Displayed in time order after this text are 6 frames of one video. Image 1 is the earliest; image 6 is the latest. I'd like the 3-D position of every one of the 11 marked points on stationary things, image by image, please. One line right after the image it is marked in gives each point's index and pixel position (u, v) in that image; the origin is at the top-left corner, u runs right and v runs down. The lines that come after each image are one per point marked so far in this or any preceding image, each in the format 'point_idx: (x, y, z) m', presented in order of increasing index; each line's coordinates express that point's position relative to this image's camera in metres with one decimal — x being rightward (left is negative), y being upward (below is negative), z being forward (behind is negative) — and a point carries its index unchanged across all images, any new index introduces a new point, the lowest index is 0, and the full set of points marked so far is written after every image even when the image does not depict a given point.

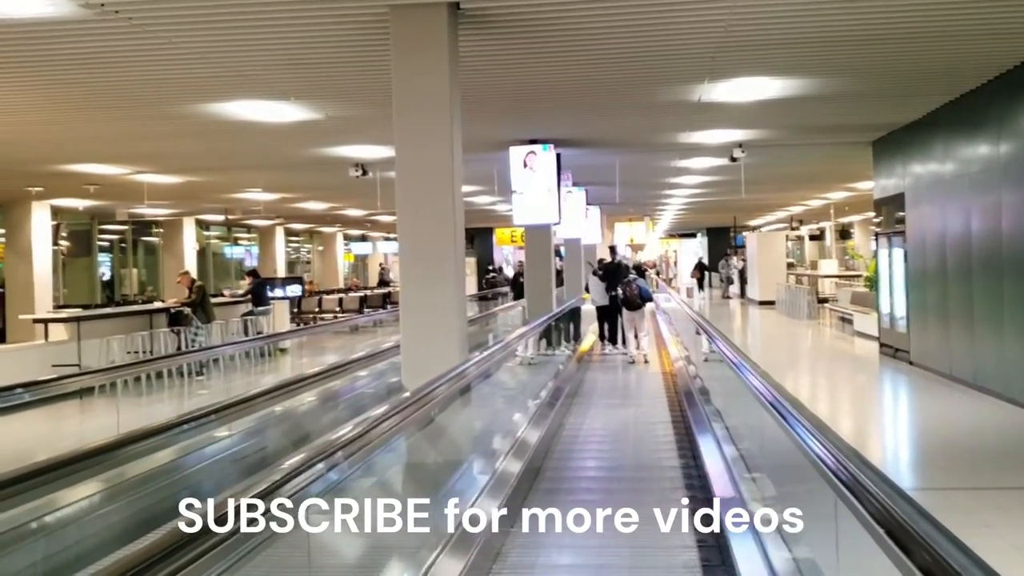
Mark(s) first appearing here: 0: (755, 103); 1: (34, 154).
0: (+2.2, +1.7, +7.4) m
1: (-5.0, +1.5, +8.3) m
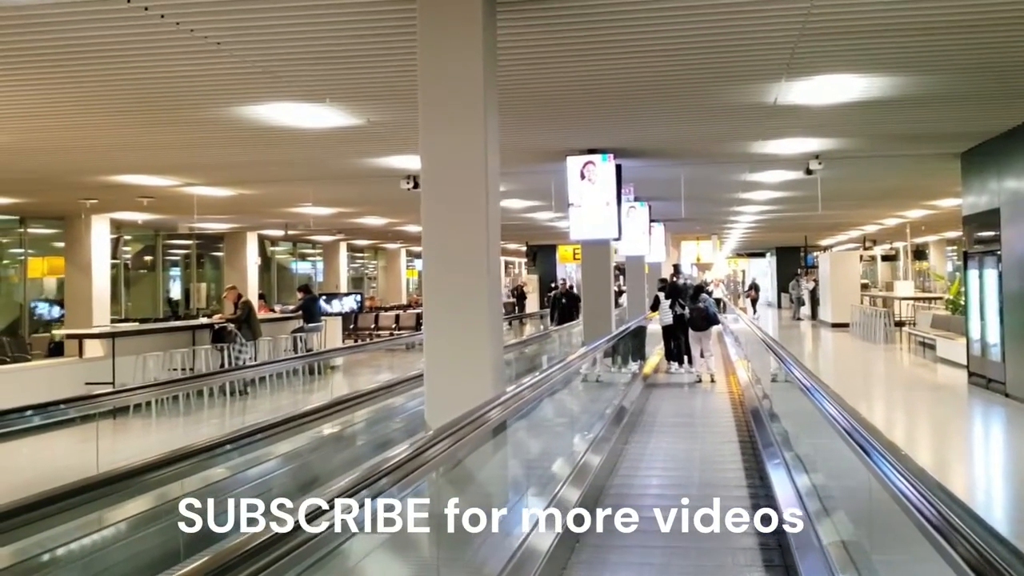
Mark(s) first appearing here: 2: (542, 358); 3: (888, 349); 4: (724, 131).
0: (+2.6, +1.5, +6.7) m
1: (-4.4, +1.3, +8.2) m
2: (+0.4, -1.0, +11.5) m
3: (+7.9, -1.3, +17.3) m
4: (+2.0, +1.5, +7.8) m
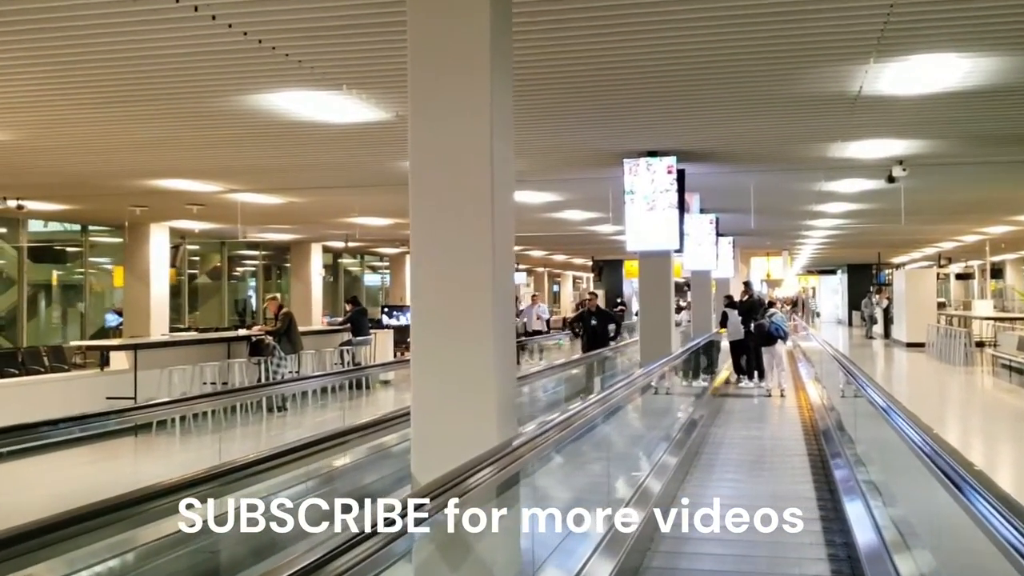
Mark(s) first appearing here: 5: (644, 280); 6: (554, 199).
0: (+3.0, +1.4, +5.9) m
1: (-3.9, +1.3, +8.0) m
2: (+1.1, -1.2, +10.9) m
3: (+9.0, -1.7, +16.0) m
4: (+2.5, +1.4, +7.1) m
5: (+1.7, +0.1, +10.3) m
6: (+0.6, +1.2, +11.3) m
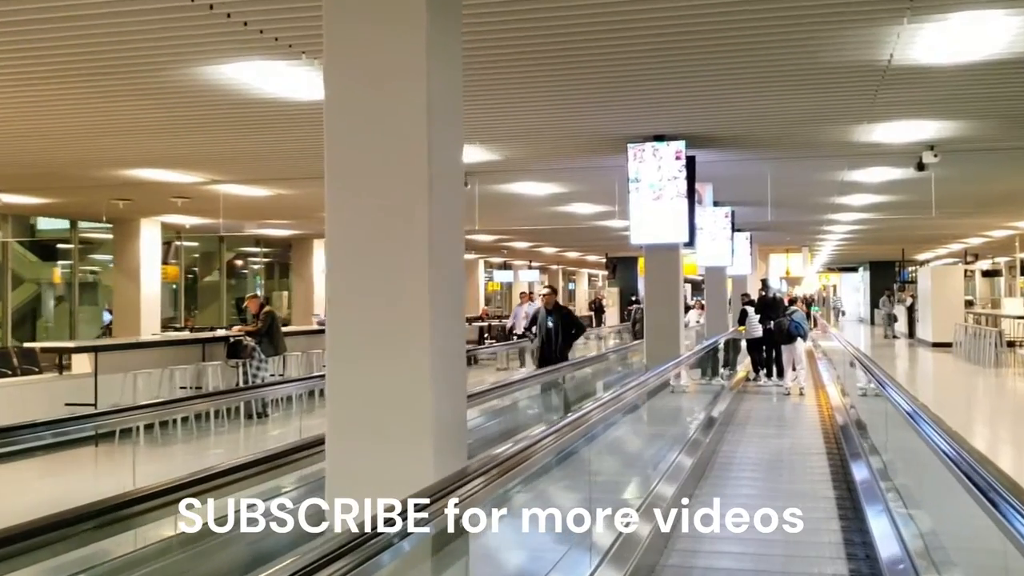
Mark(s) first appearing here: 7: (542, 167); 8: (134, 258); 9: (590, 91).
0: (+2.9, +1.4, +5.2) m
1: (-4.0, +1.3, +7.4) m
2: (+1.1, -1.1, +10.3) m
3: (+9.2, -1.6, +15.2) m
4: (+2.4, +1.4, +6.4) m
5: (+1.7, +0.2, +9.6) m
6: (+0.6, +1.3, +10.7) m
7: (+0.3, +1.3, +9.0) m
8: (-6.7, +0.5, +14.3) m
9: (+0.6, +1.5, +6.0) m
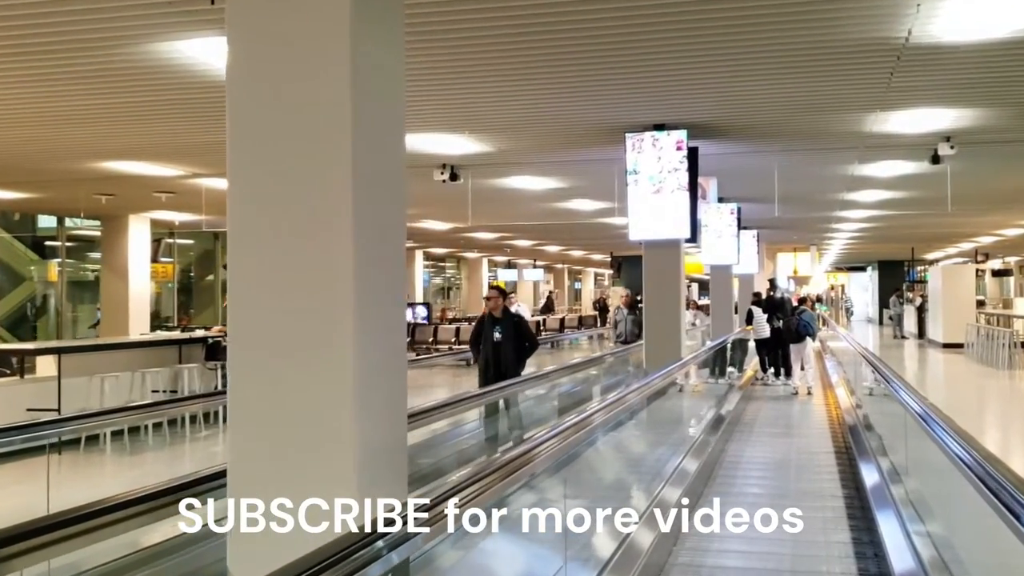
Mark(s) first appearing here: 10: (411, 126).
0: (+2.8, +1.4, +4.8) m
1: (-4.0, +1.3, +7.1) m
2: (+1.1, -1.1, +9.9) m
3: (+9.1, -1.6, +14.7) m
4: (+2.3, +1.4, +6.0) m
5: (+1.6, +0.2, +9.2) m
6: (+0.6, +1.3, +10.3) m
7: (+0.3, +1.4, +8.6) m
8: (-6.7, +0.6, +14.0) m
9: (+0.5, +1.5, +5.6) m
10: (-0.9, +1.5, +7.3) m
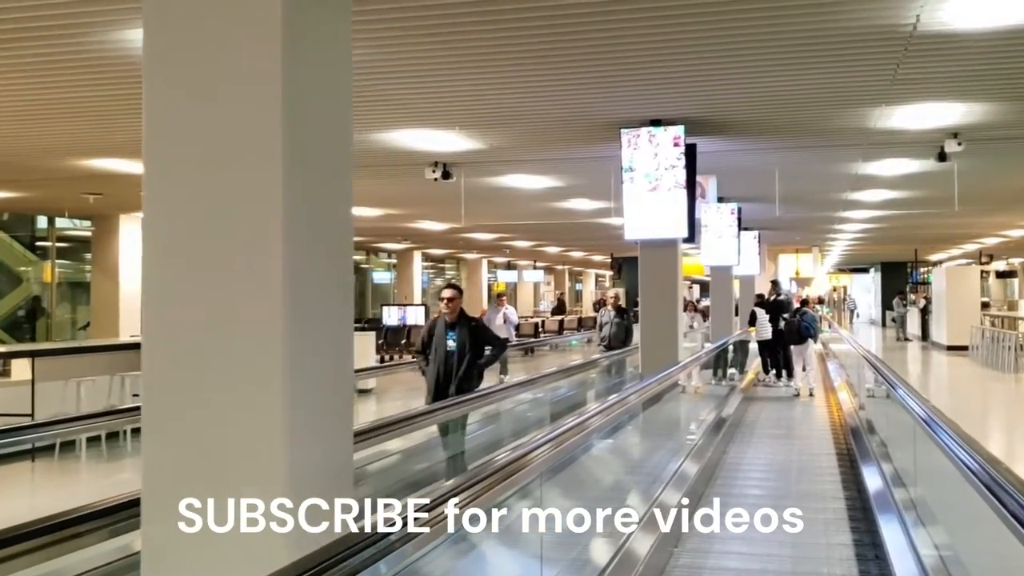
0: (+2.7, +1.4, +4.6) m
1: (-4.1, +1.3, +6.9) m
2: (+1.0, -1.1, +9.6) m
3: (+9.1, -1.6, +14.5) m
4: (+2.2, +1.4, +5.8) m
5: (+1.5, +0.2, +9.0) m
6: (+0.5, +1.3, +10.1) m
7: (+0.2, +1.3, +8.4) m
8: (-6.8, +0.5, +13.8) m
9: (+0.4, +1.5, +5.4) m
10: (-1.0, +1.5, +7.1) m
